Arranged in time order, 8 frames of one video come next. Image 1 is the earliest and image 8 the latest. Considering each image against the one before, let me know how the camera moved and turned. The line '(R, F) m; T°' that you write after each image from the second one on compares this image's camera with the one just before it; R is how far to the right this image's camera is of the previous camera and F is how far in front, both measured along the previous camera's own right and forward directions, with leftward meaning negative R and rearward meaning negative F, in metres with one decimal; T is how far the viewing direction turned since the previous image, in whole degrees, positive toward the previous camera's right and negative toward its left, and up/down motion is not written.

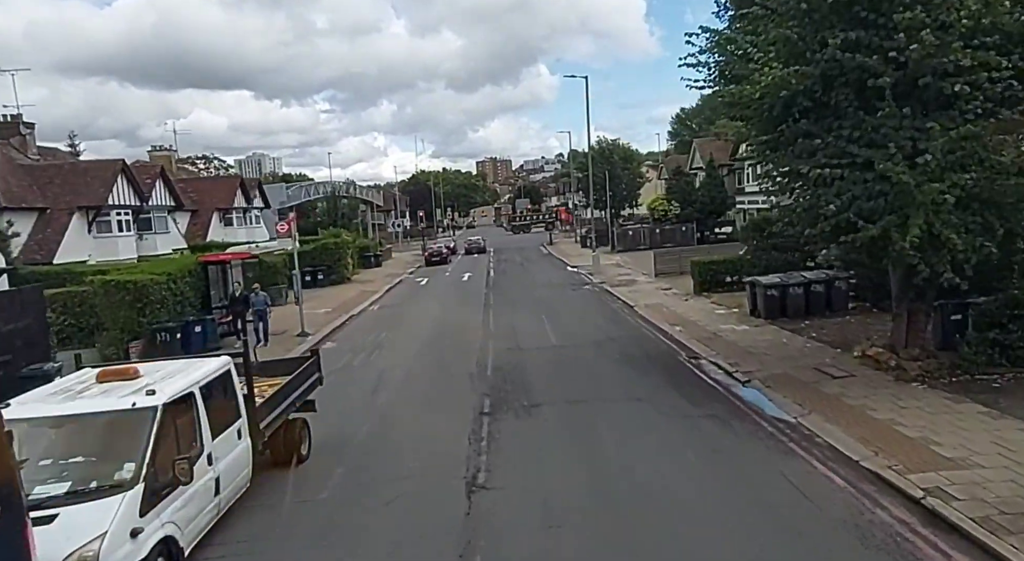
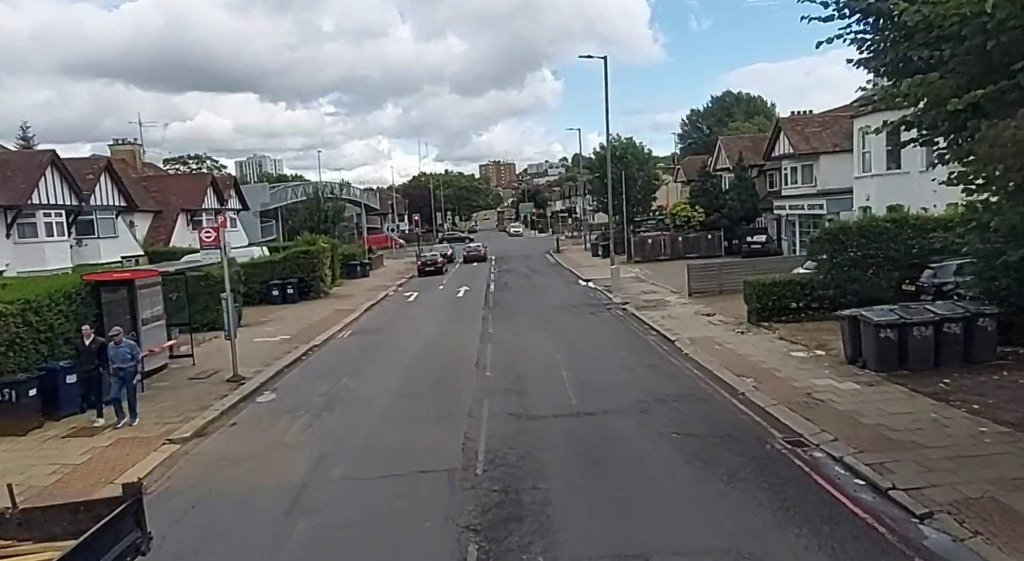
(-0.1, +5.2) m; 0°
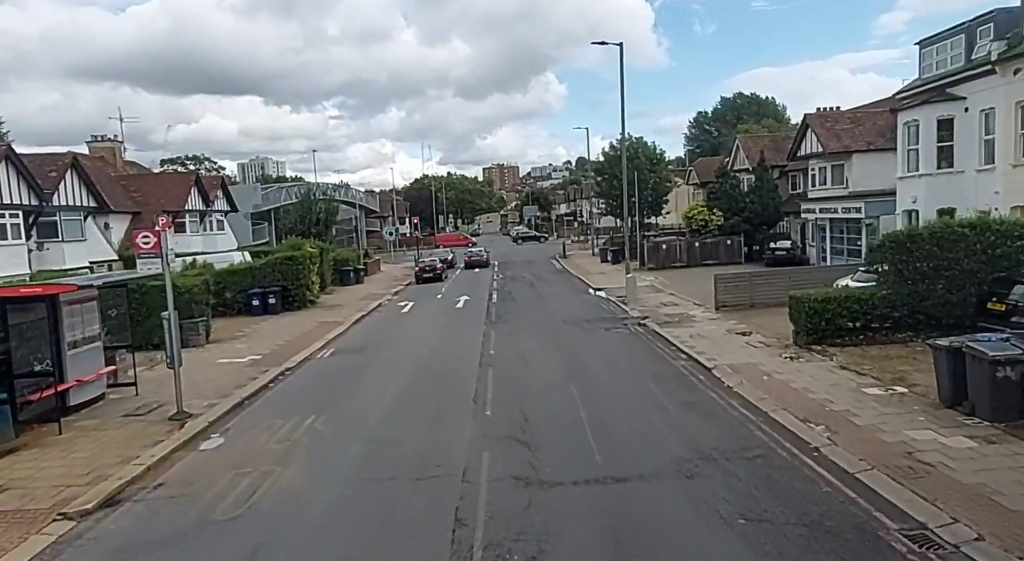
(-0.1, +2.8) m; 0°
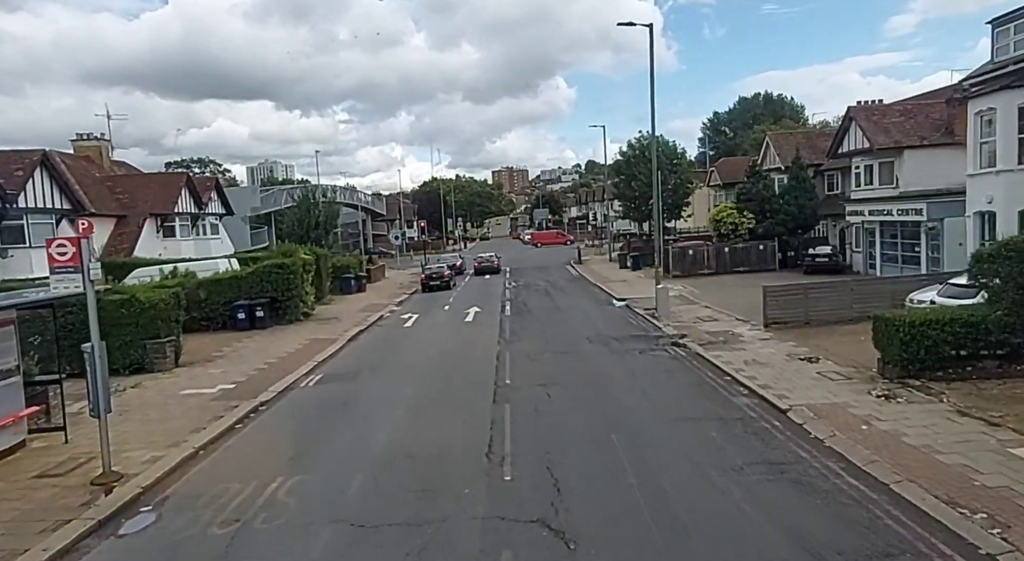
(-0.2, +2.9) m; -1°
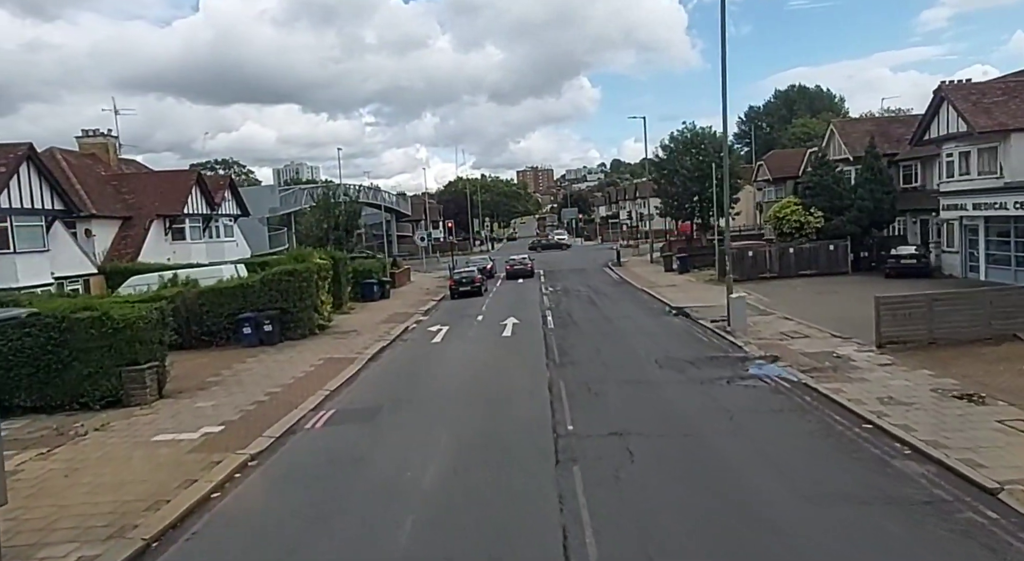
(-0.6, +3.4) m; -2°
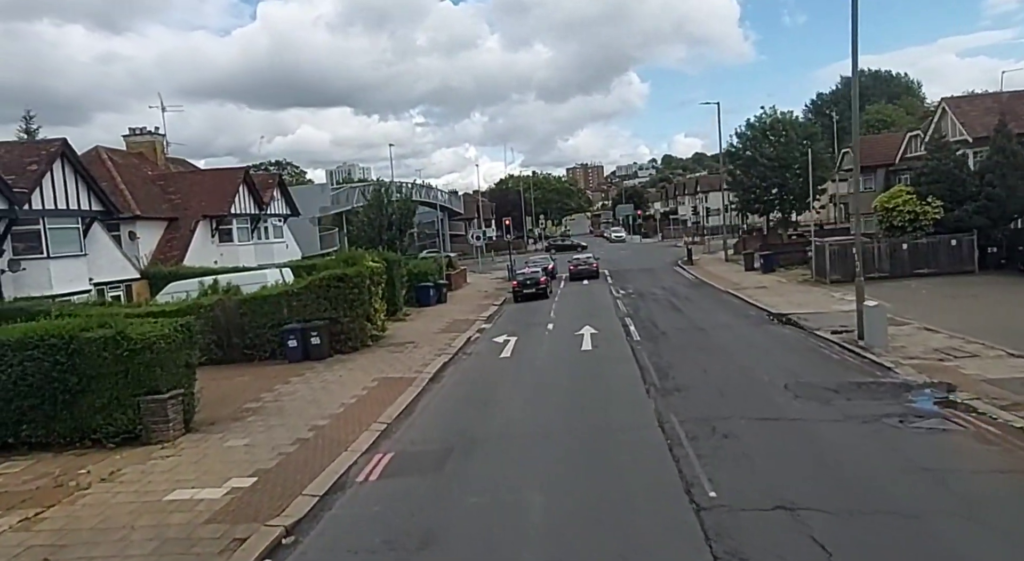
(-0.8, +2.9) m; -4°
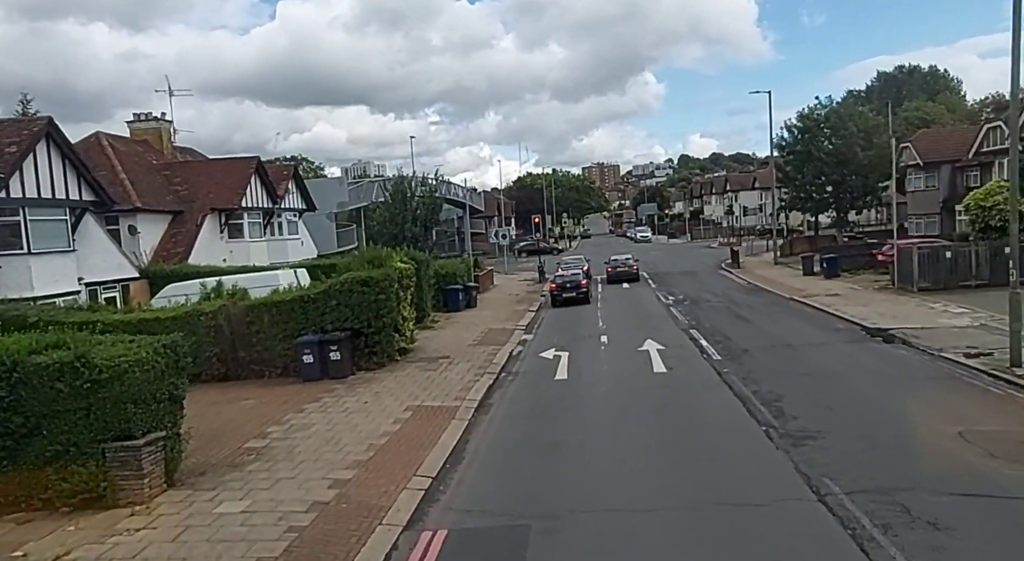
(-1.0, +3.1) m; -1°
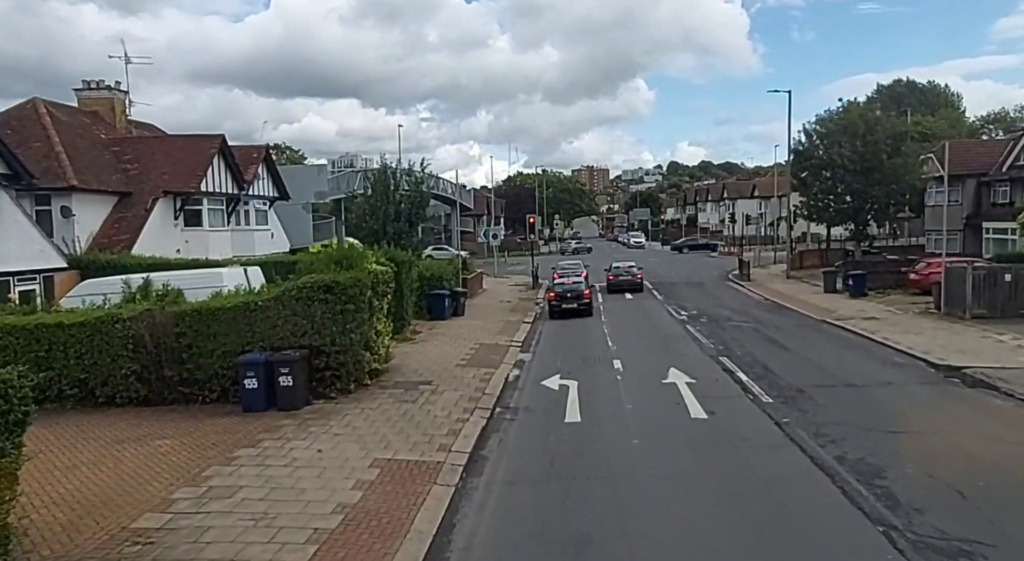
(-0.4, +3.4) m; +1°
